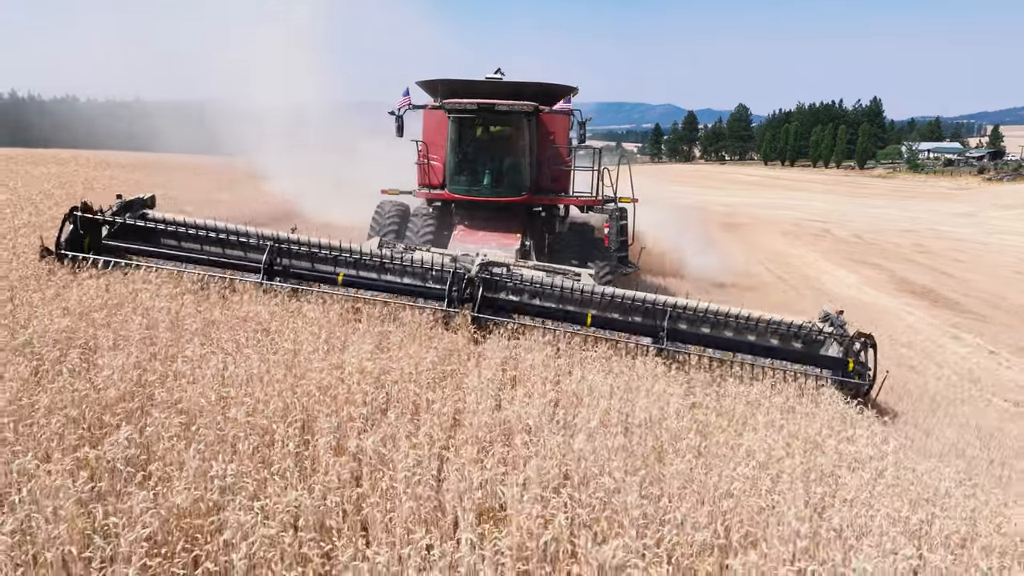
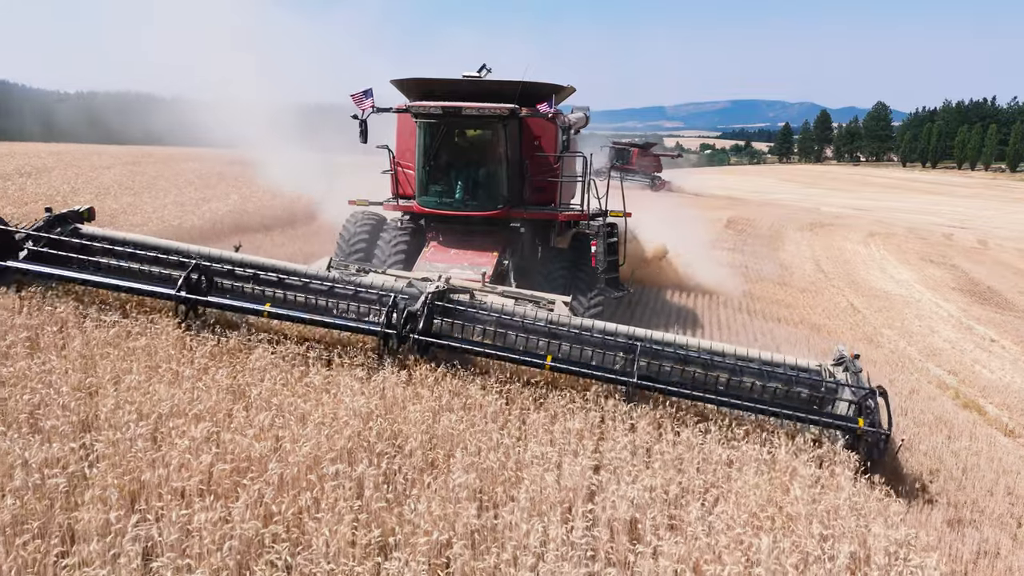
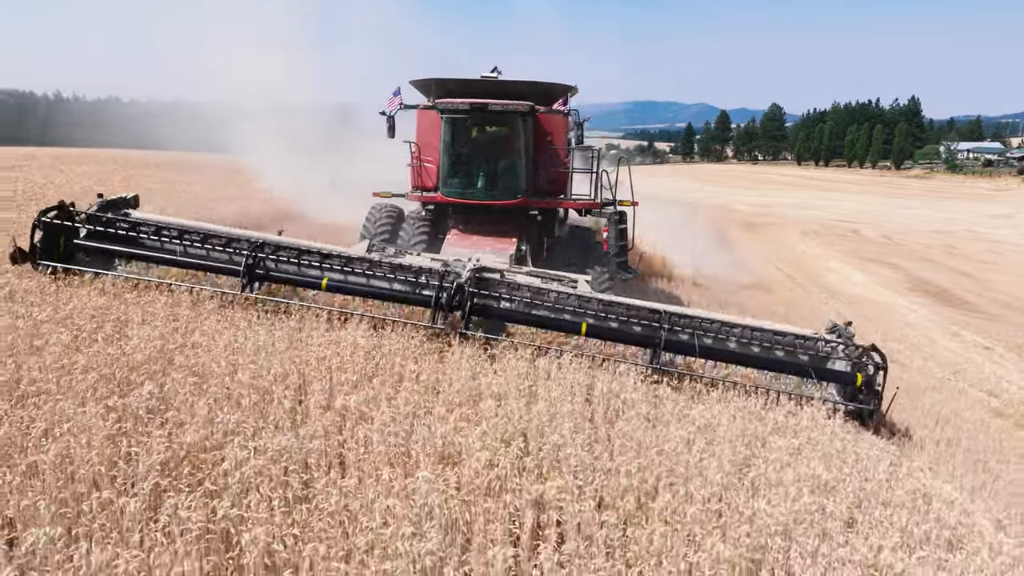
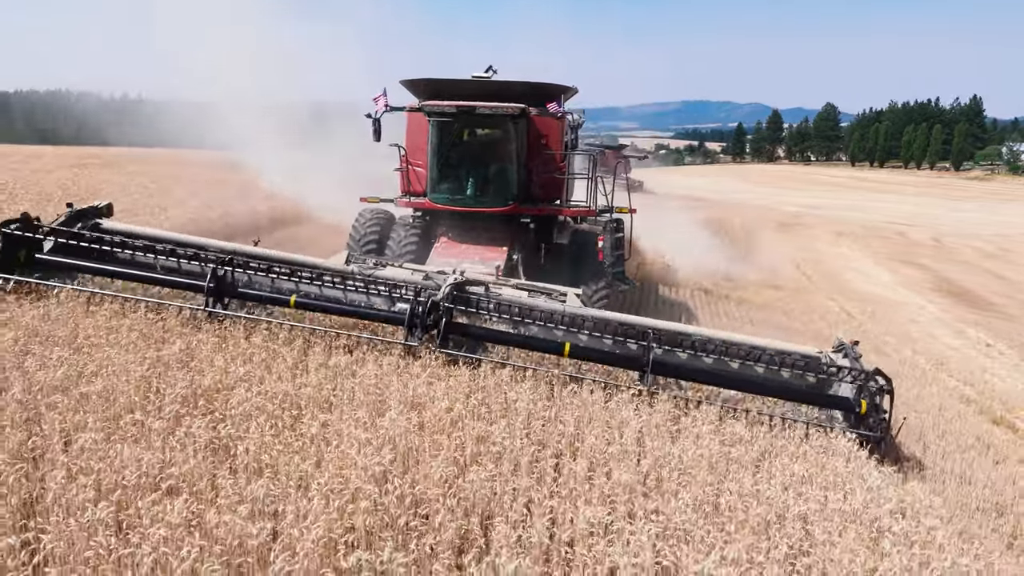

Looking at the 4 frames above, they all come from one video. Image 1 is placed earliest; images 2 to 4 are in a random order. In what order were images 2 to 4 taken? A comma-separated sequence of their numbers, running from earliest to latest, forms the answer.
3, 4, 2
